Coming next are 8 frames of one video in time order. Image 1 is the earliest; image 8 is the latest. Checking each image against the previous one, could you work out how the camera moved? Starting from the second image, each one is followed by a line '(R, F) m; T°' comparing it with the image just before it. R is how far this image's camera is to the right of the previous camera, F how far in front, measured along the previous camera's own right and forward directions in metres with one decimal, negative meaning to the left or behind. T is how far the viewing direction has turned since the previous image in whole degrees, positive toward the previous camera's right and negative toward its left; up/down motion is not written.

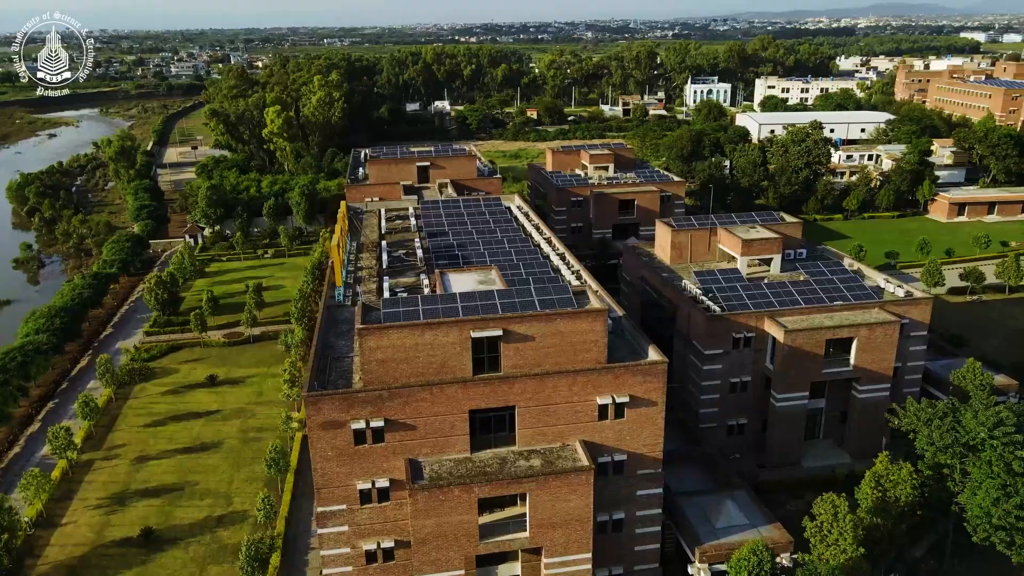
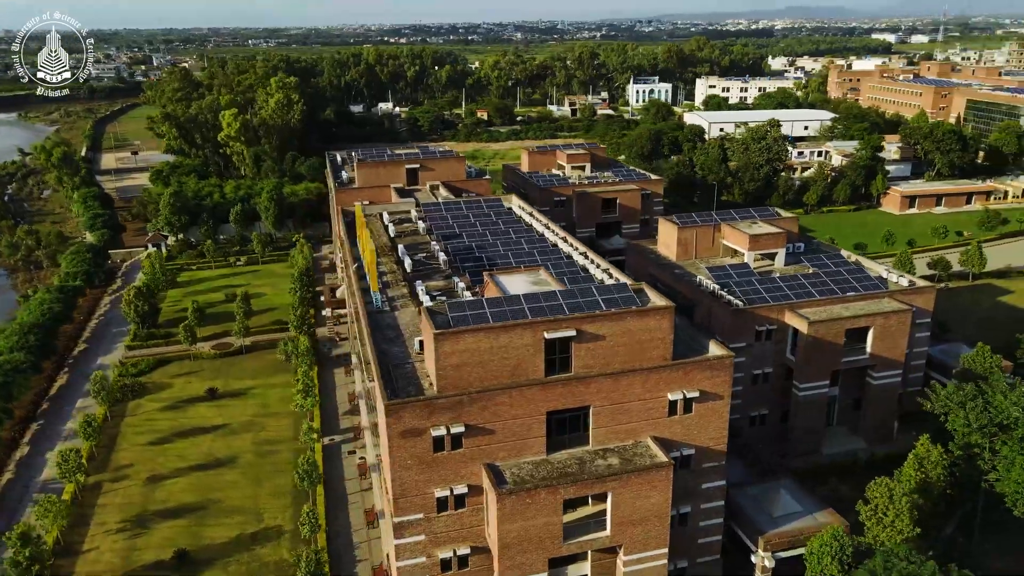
(-3.4, +0.2) m; +5°
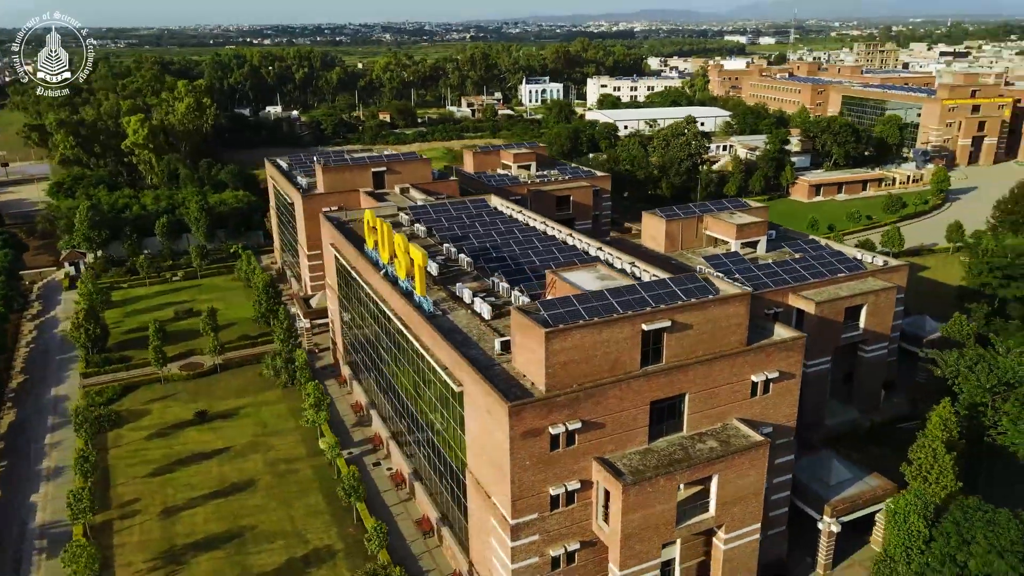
(-5.4, +0.3) m; +9°
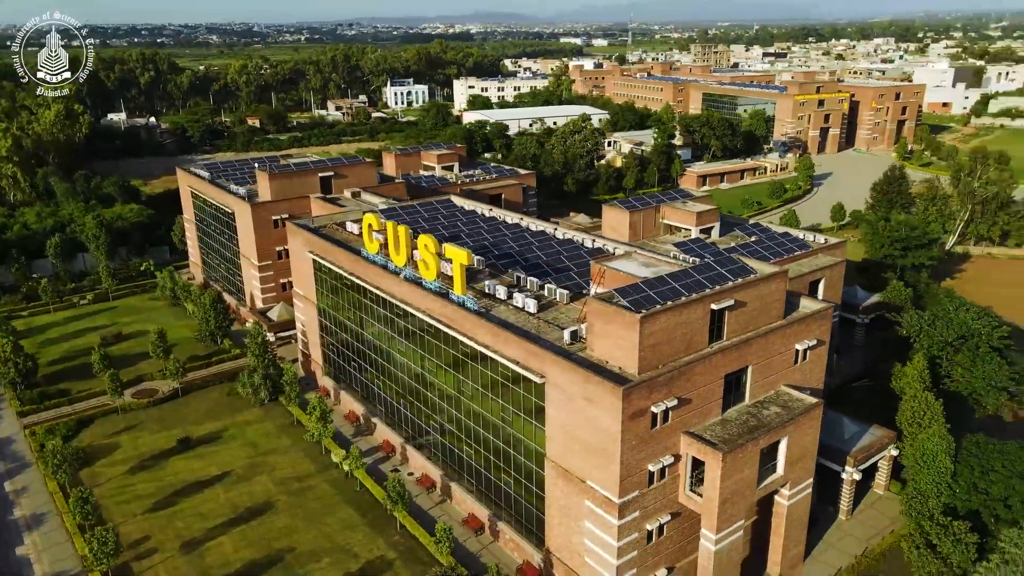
(-5.9, +0.1) m; +11°
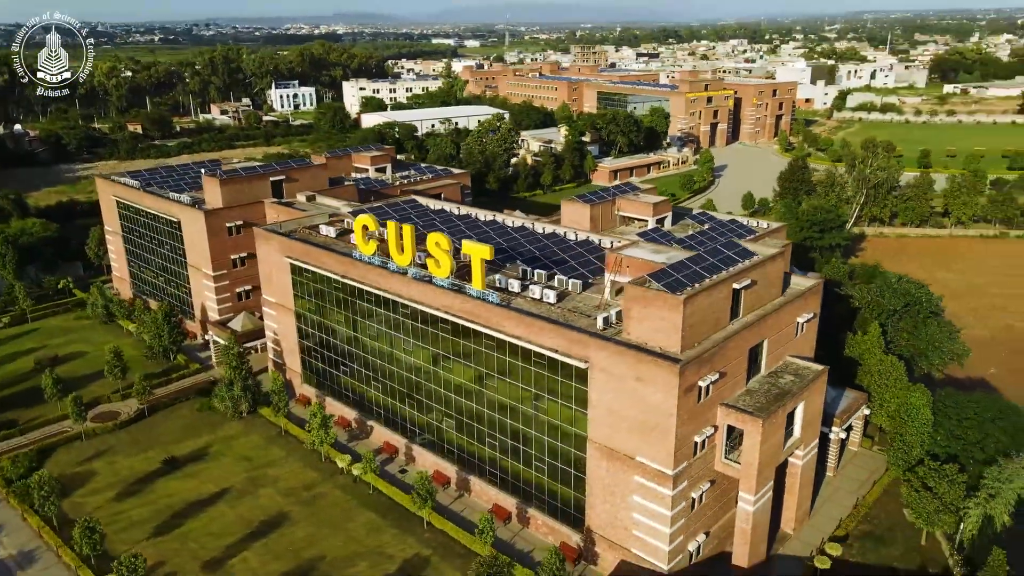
(-4.4, -0.3) m; +9°
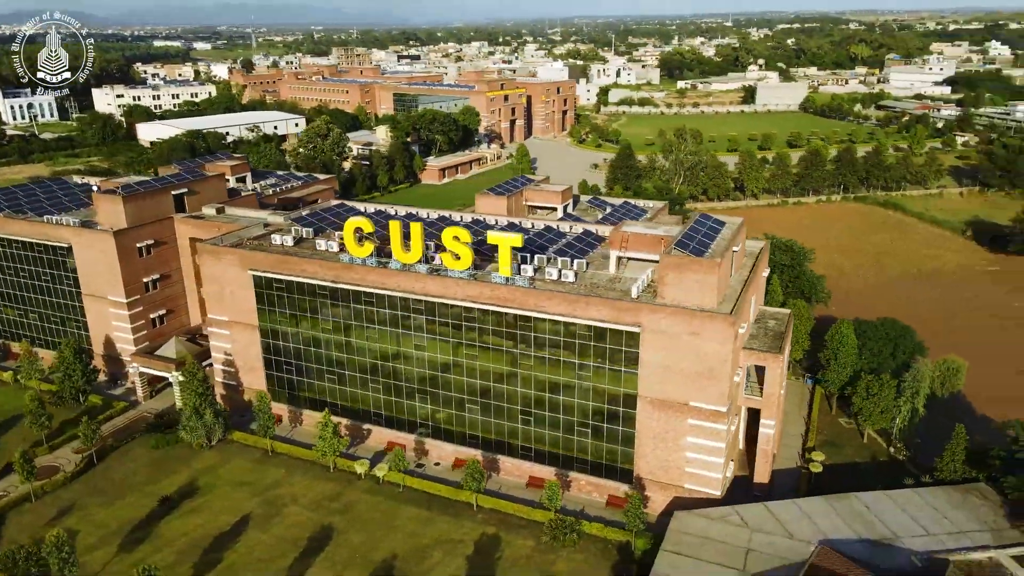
(-8.9, -0.2) m; +18°
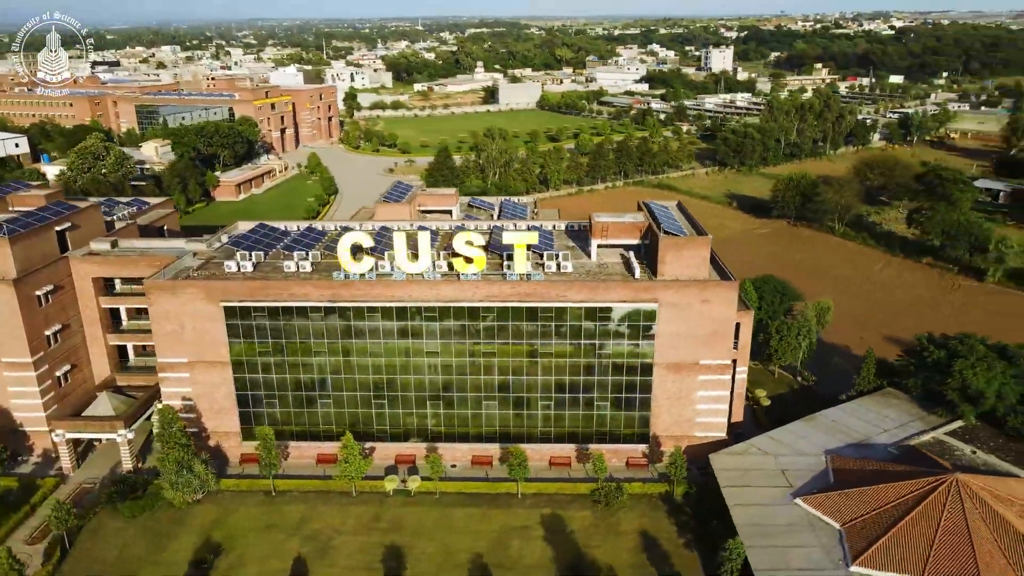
(-10.2, +0.4) m; +21°
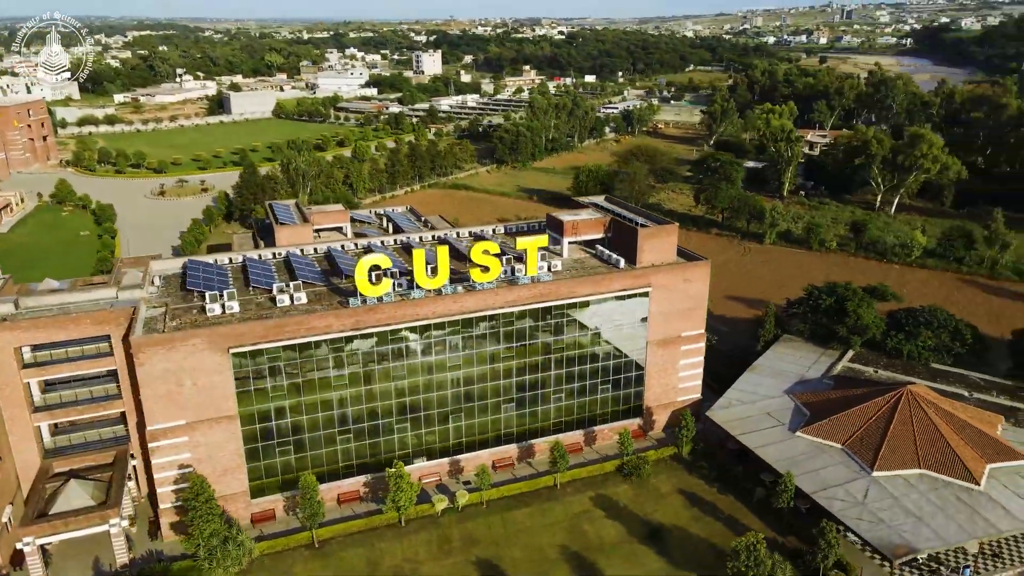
(-10.9, +1.1) m; +22°
